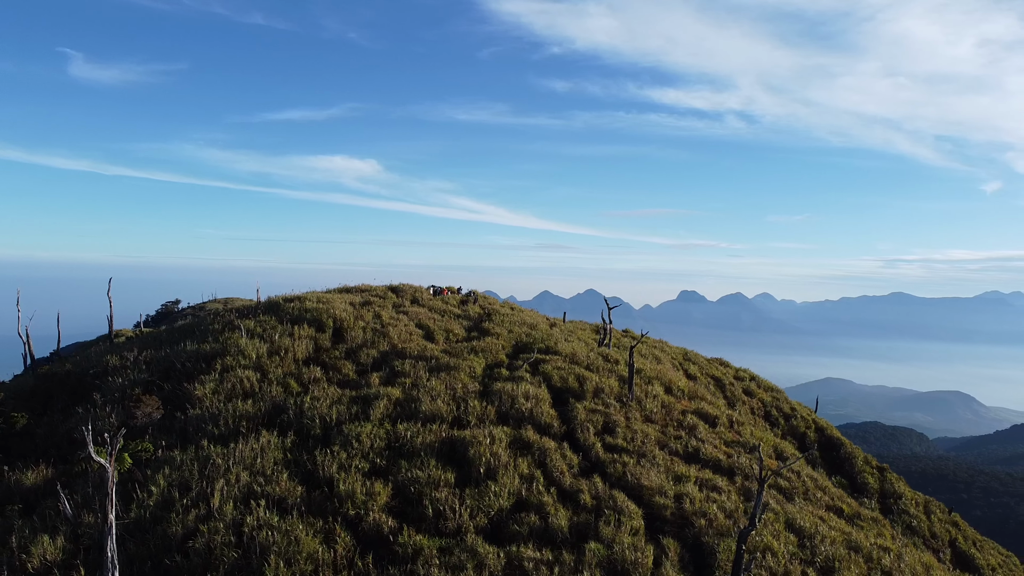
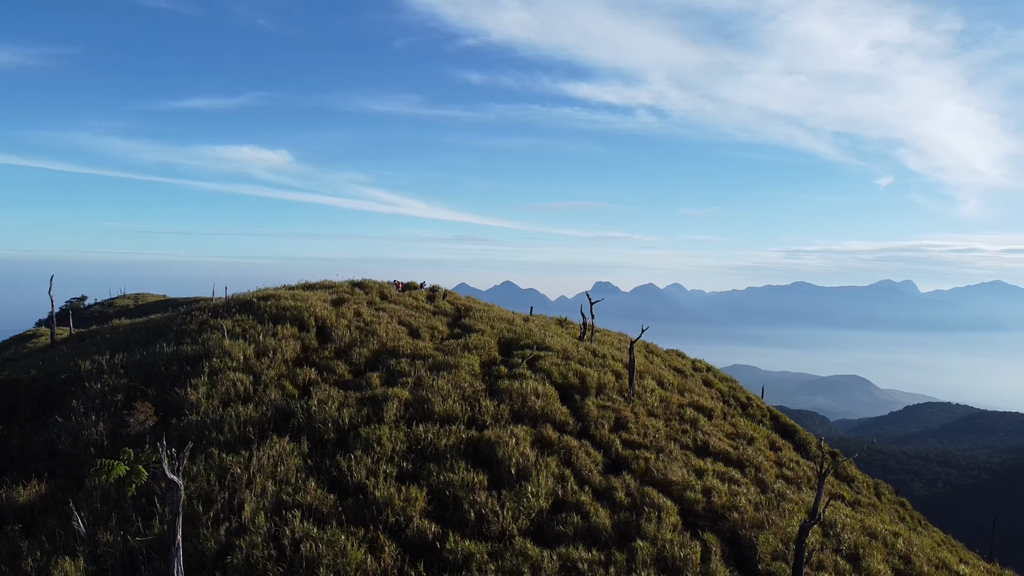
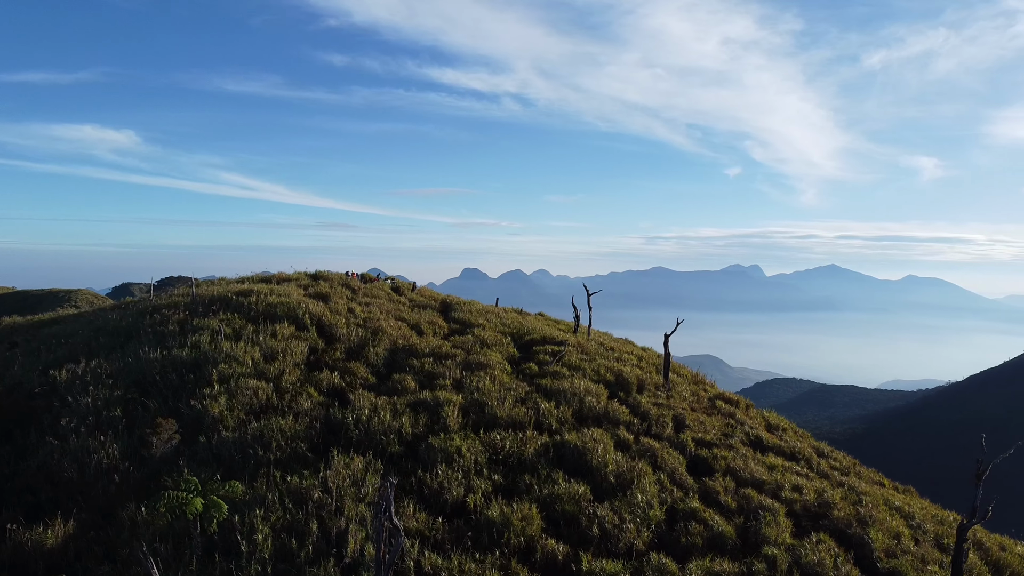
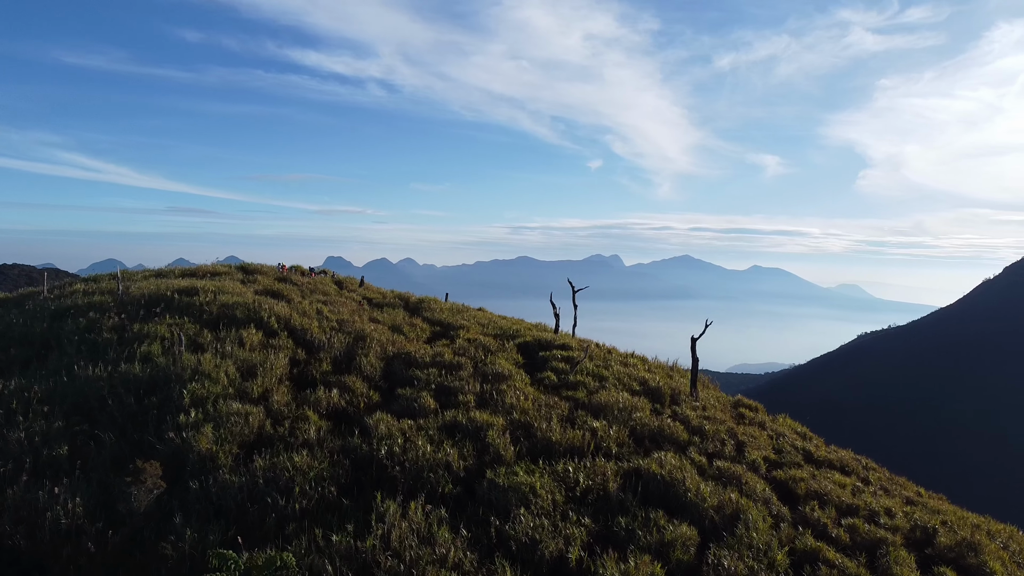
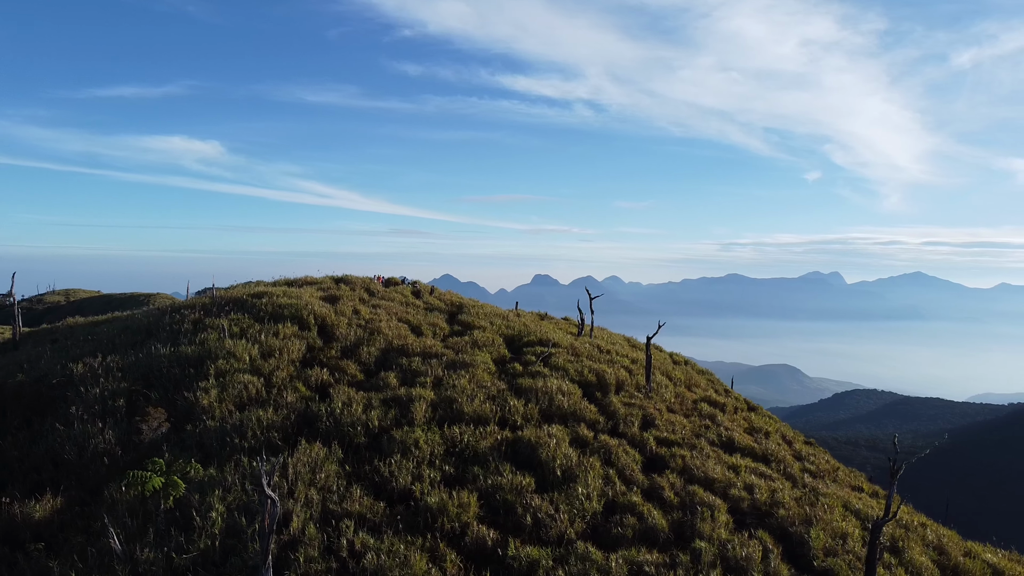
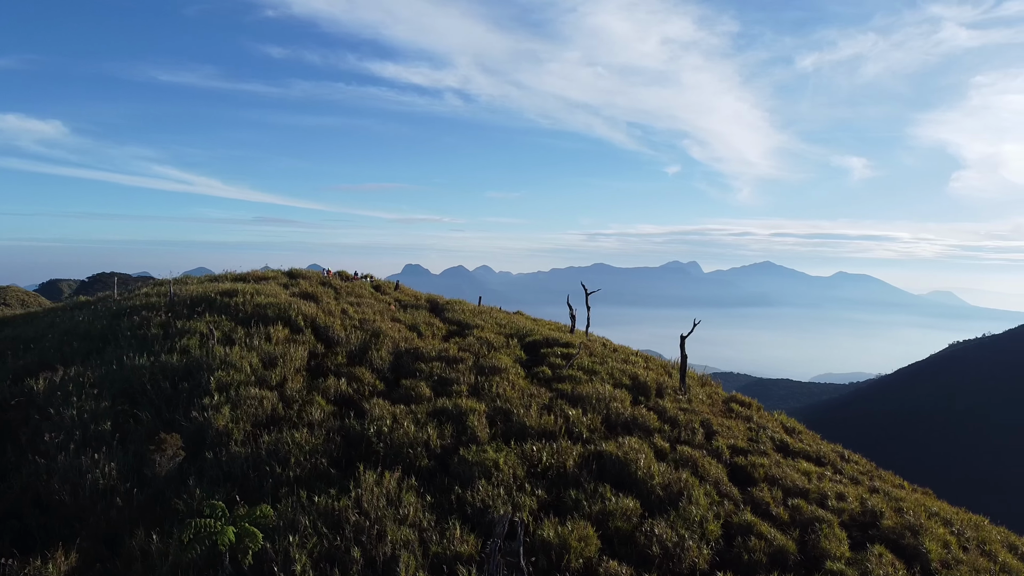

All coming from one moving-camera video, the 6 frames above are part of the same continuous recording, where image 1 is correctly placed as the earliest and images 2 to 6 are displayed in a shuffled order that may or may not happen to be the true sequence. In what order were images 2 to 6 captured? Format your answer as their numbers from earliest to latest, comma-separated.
2, 5, 3, 6, 4
